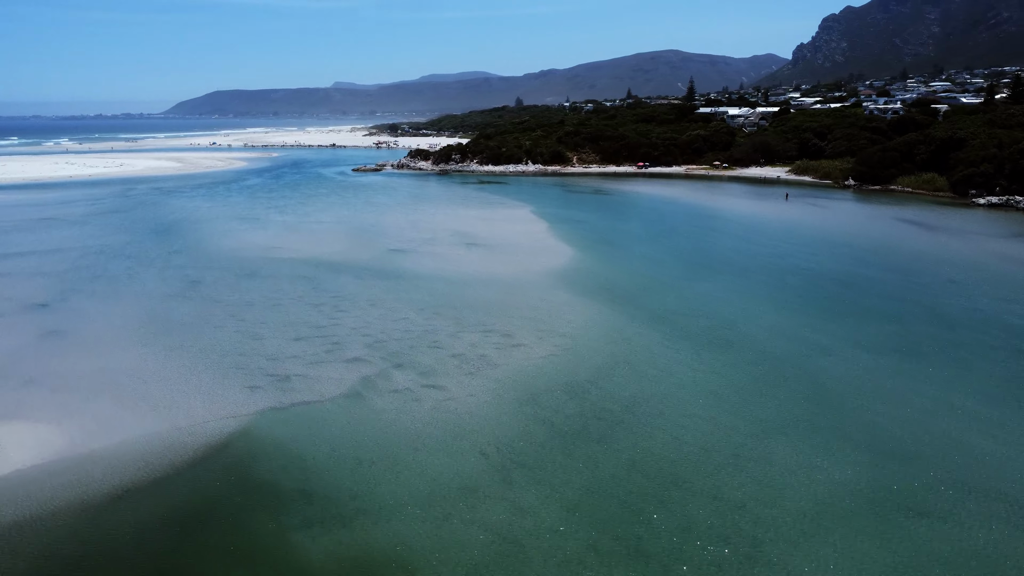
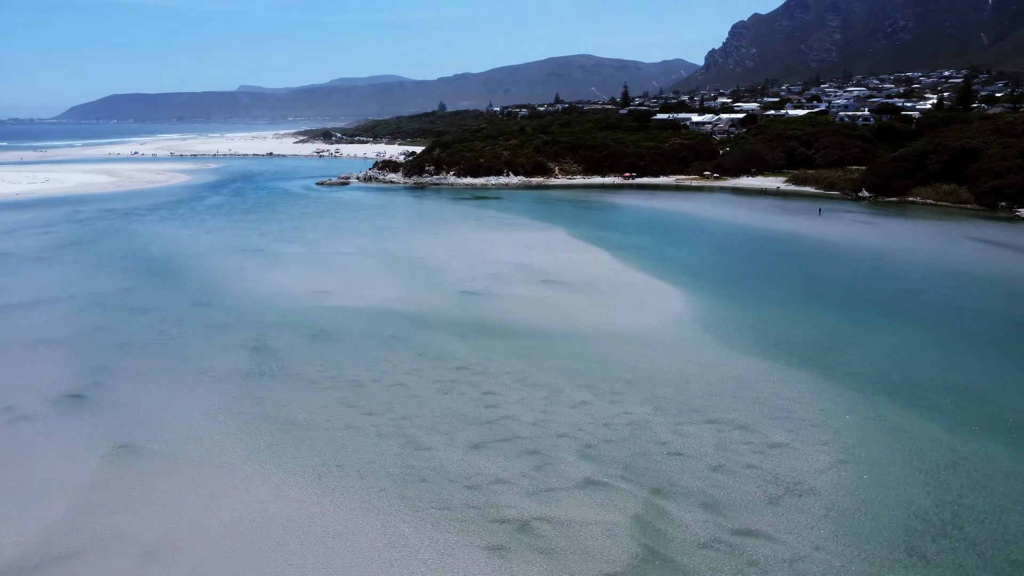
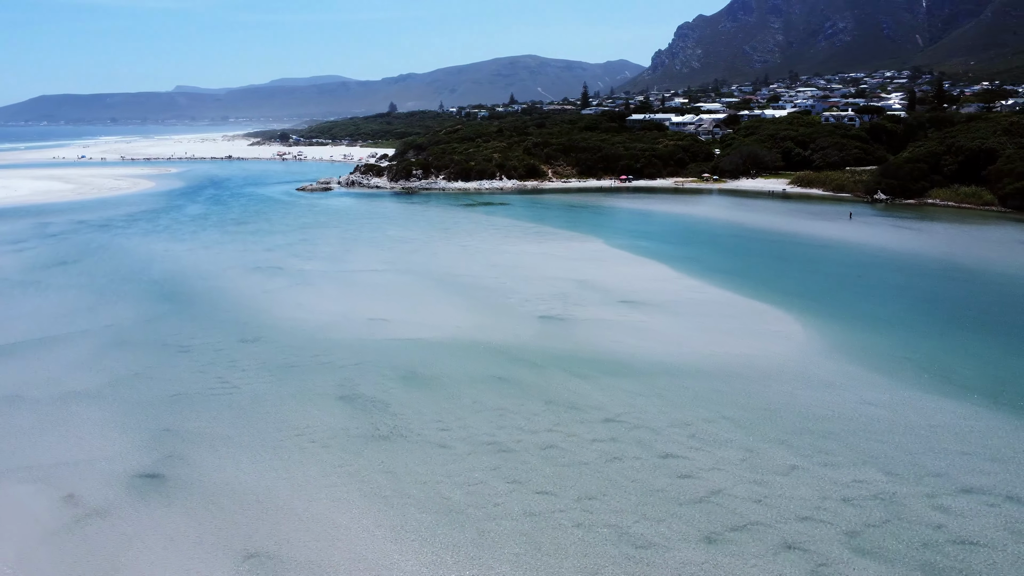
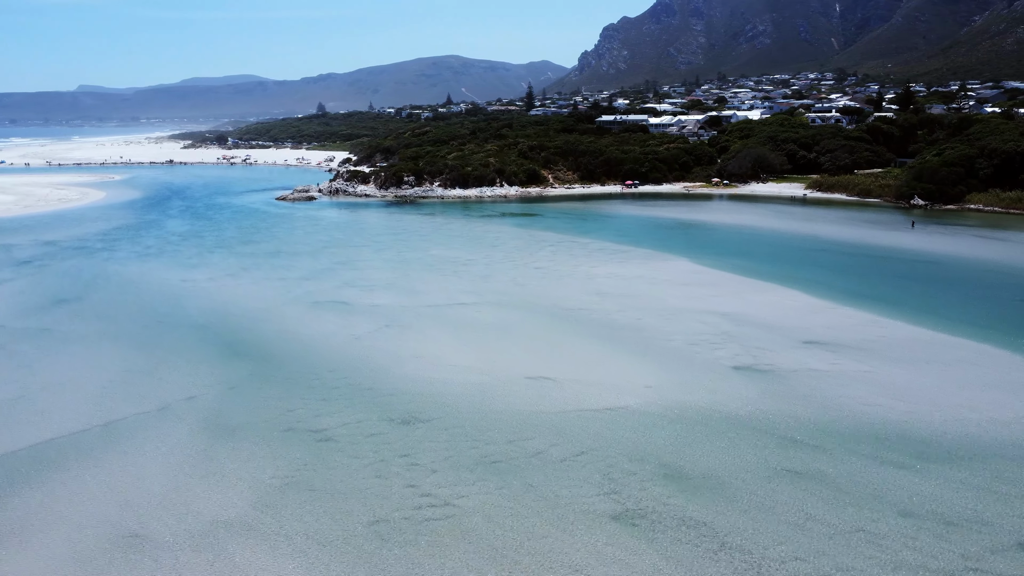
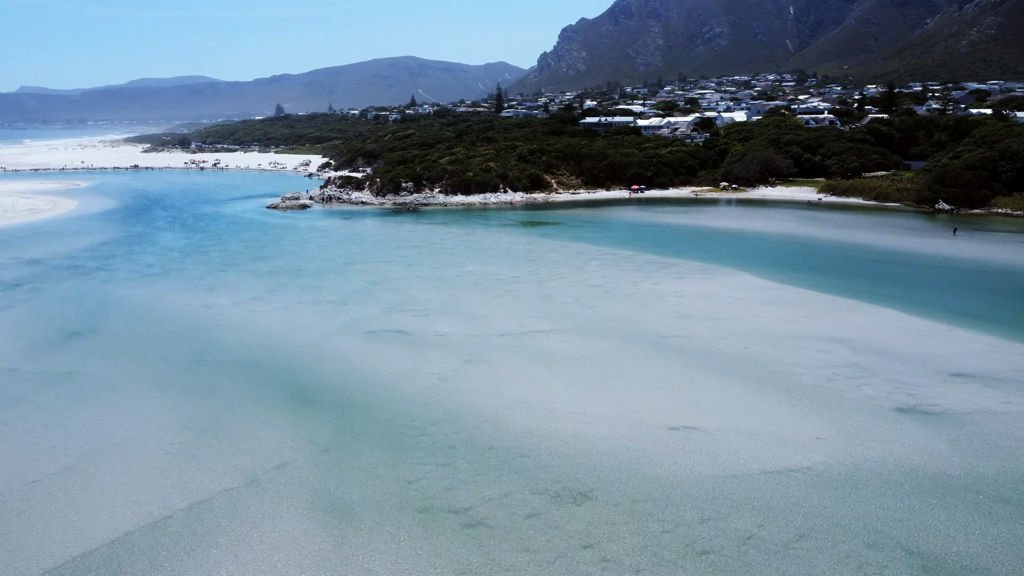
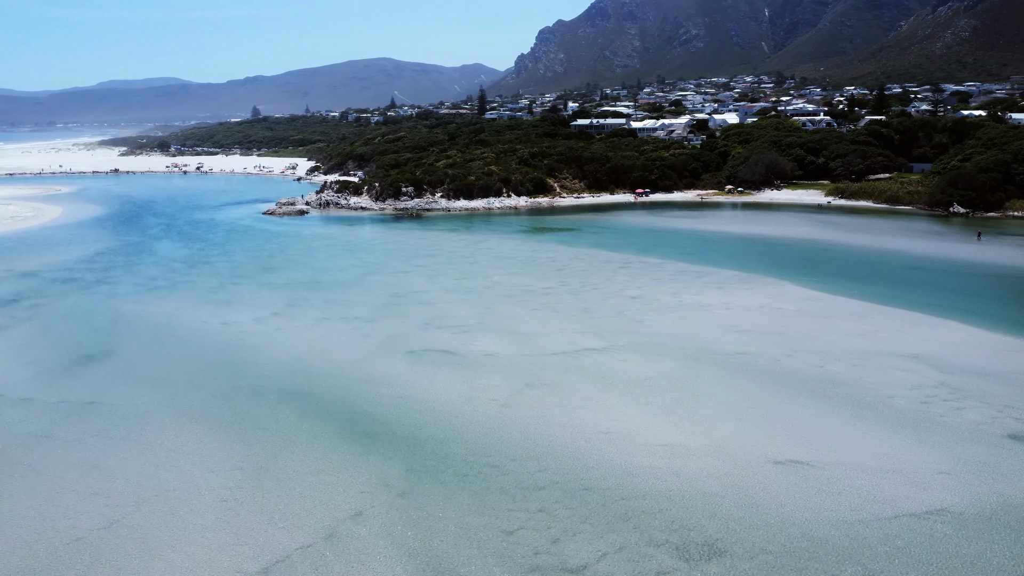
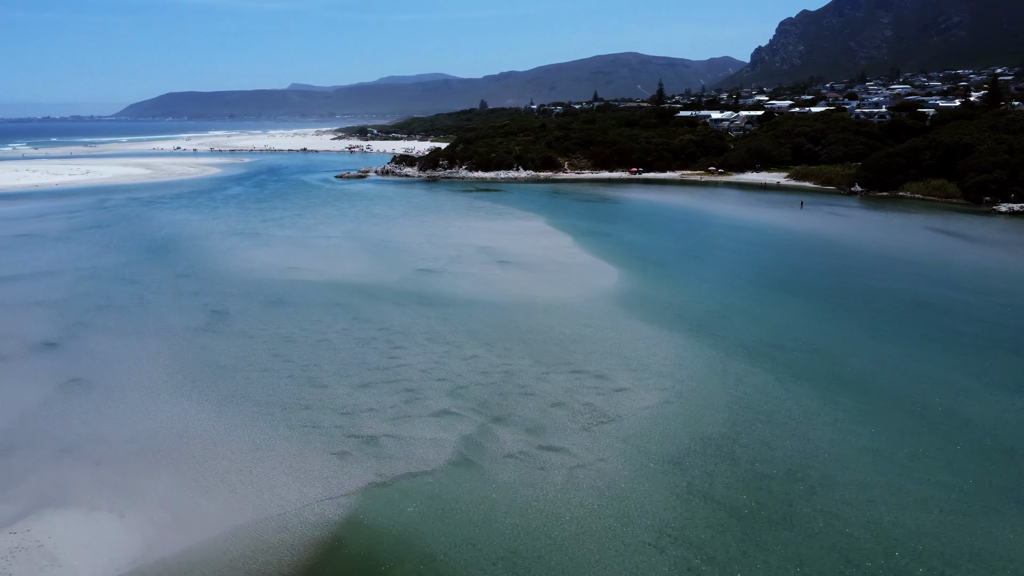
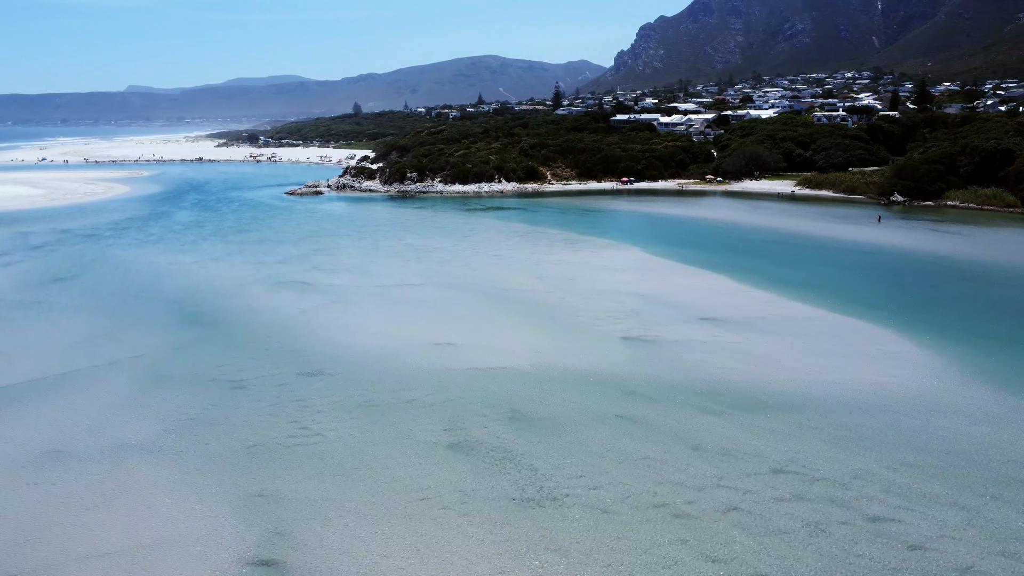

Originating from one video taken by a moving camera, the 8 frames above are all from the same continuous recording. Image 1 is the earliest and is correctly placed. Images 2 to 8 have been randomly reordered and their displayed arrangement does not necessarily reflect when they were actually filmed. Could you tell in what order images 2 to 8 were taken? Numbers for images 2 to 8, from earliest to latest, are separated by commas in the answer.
7, 2, 3, 8, 4, 5, 6
